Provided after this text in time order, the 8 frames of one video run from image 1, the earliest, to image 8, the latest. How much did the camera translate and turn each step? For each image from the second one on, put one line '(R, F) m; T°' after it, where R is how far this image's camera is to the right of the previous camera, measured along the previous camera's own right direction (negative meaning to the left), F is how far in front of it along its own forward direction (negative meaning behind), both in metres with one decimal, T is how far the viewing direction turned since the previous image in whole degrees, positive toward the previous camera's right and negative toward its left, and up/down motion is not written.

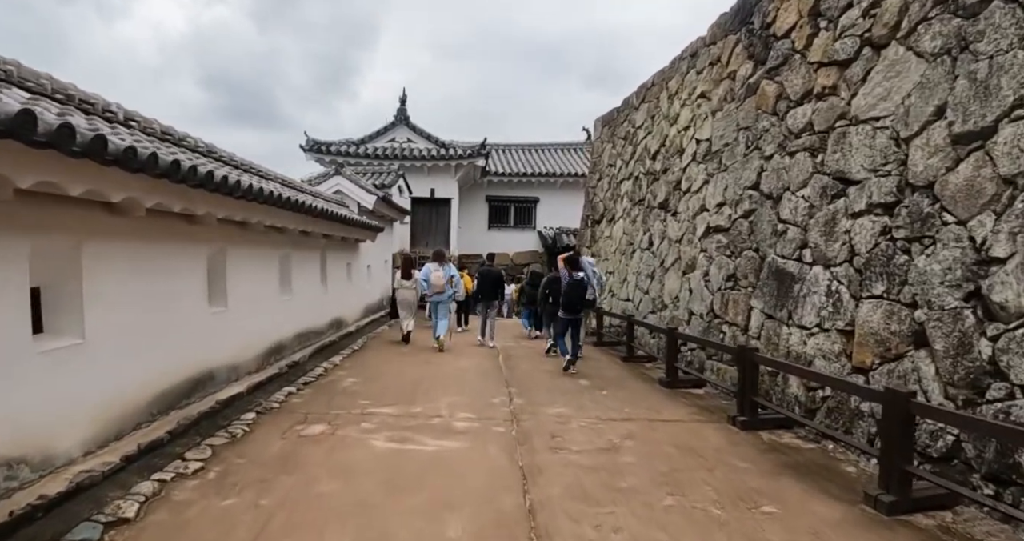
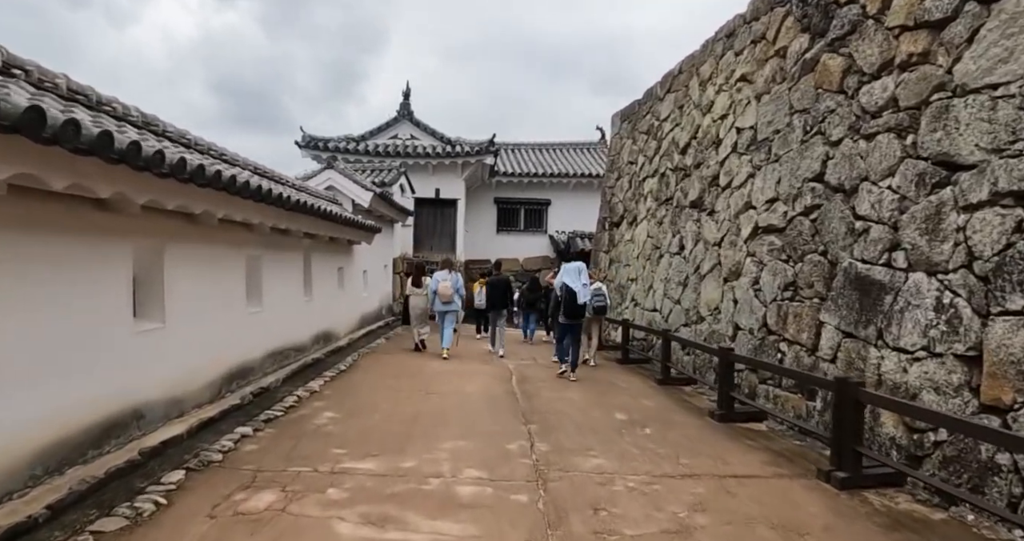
(-0.1, +1.2) m; -1°
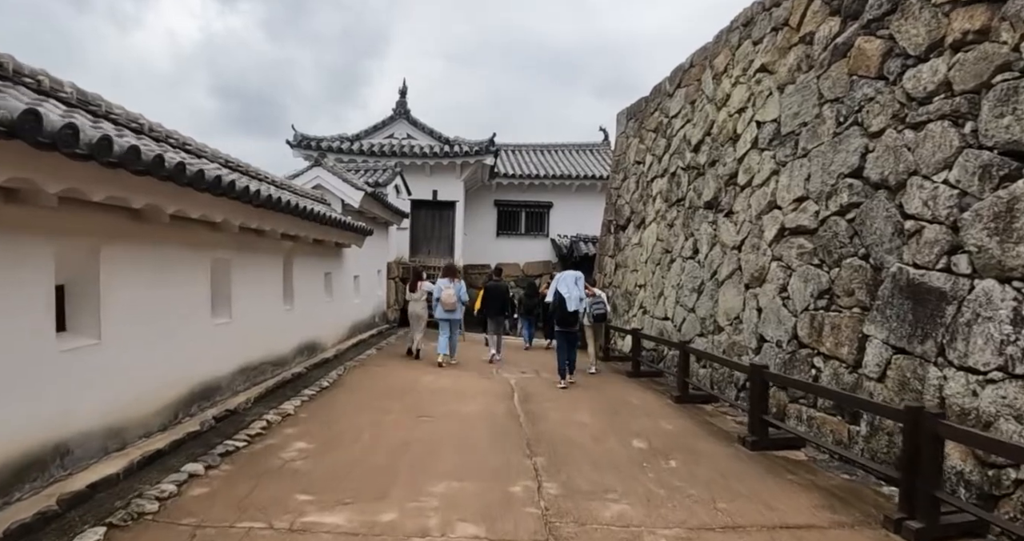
(0.0, +0.7) m; 0°
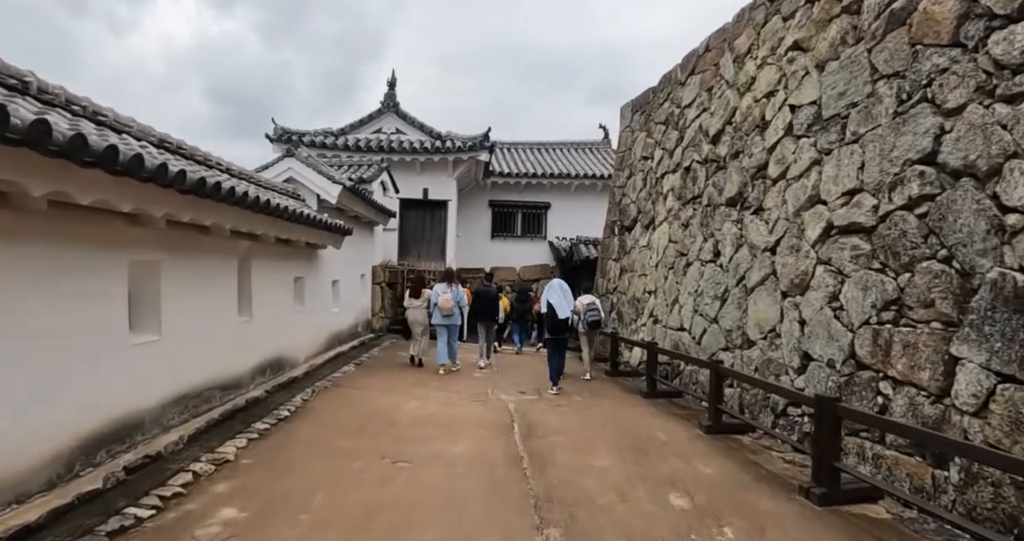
(-0.1, +1.0) m; +1°
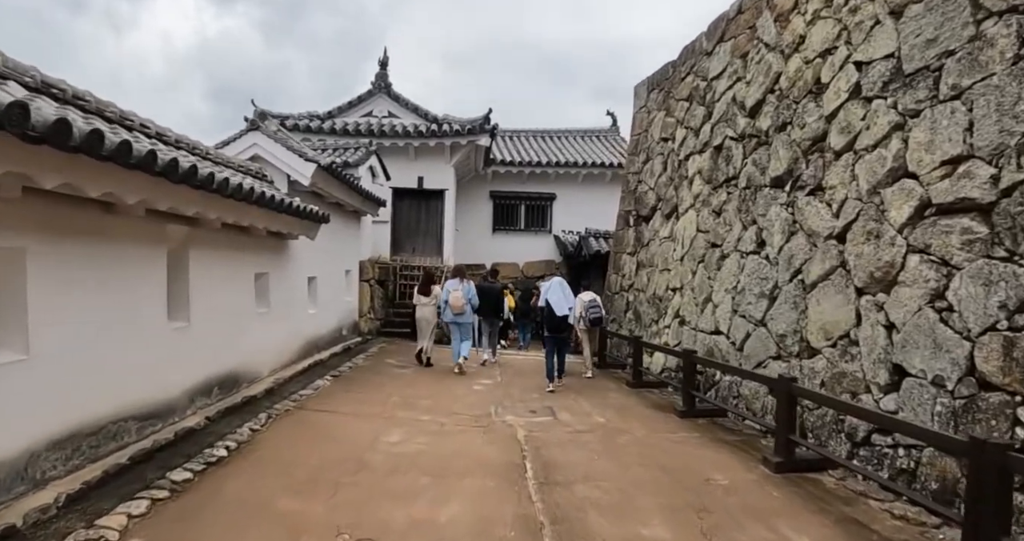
(-0.1, +1.2) m; 0°
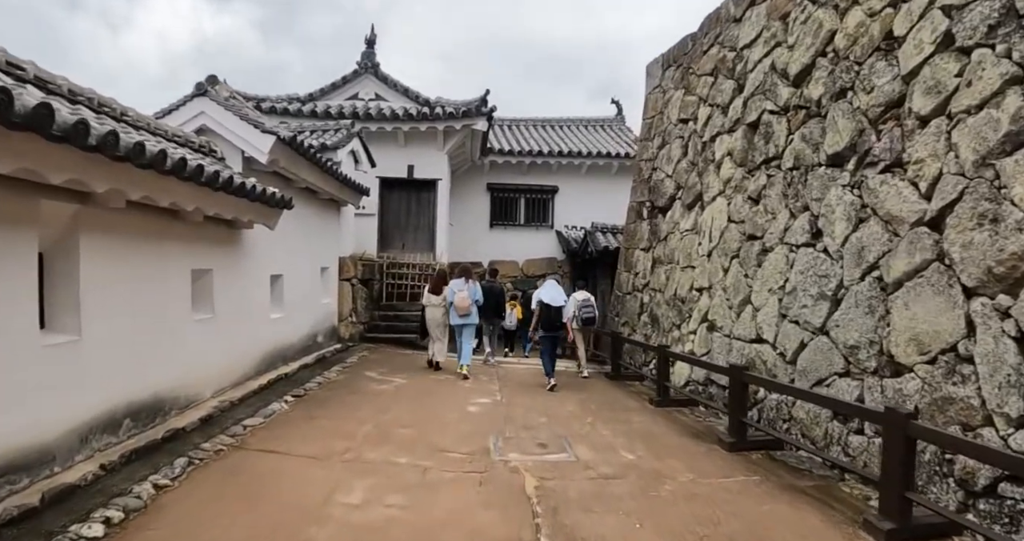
(-0.1, +1.1) m; 0°
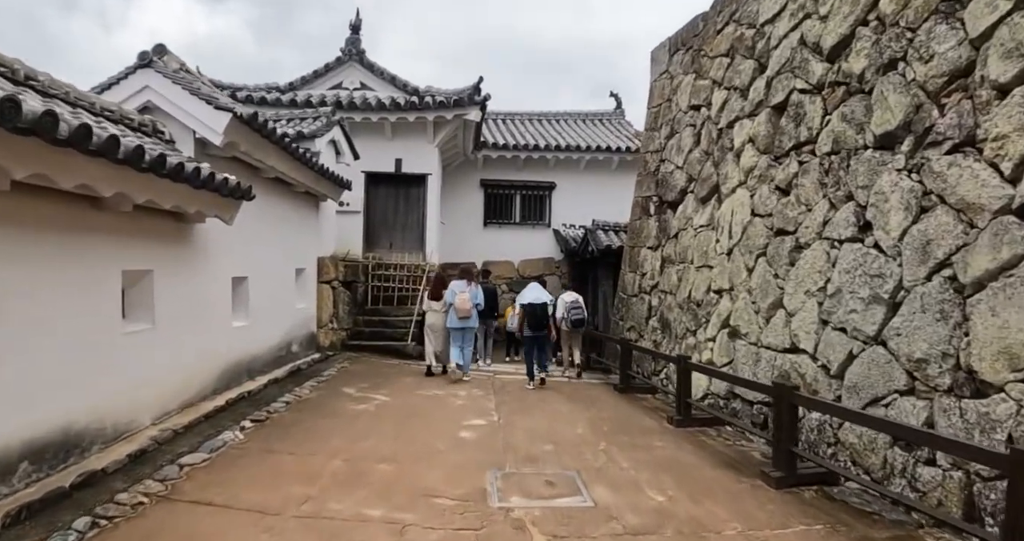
(0.0, +0.8) m; +1°
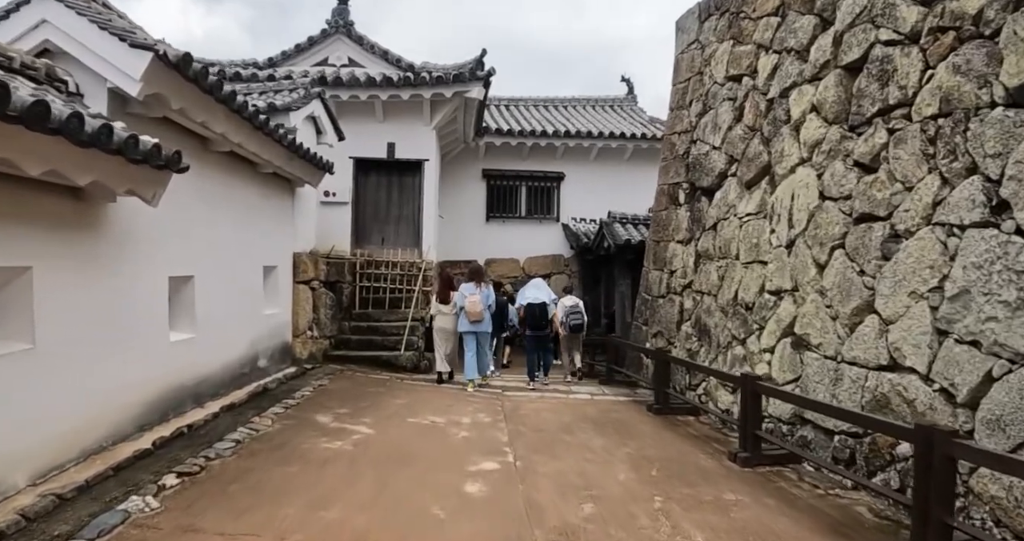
(-0.1, +1.1) m; 0°
